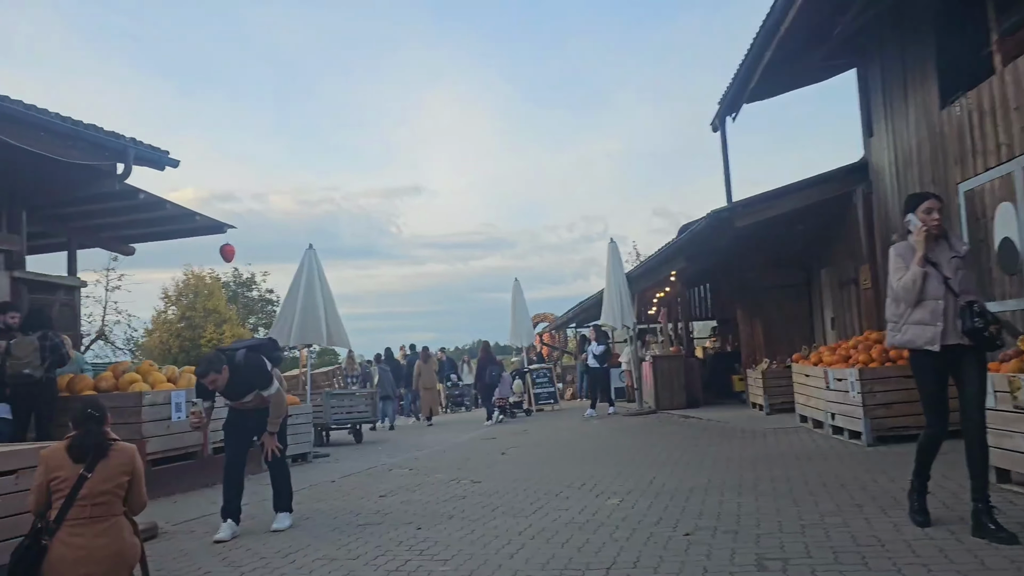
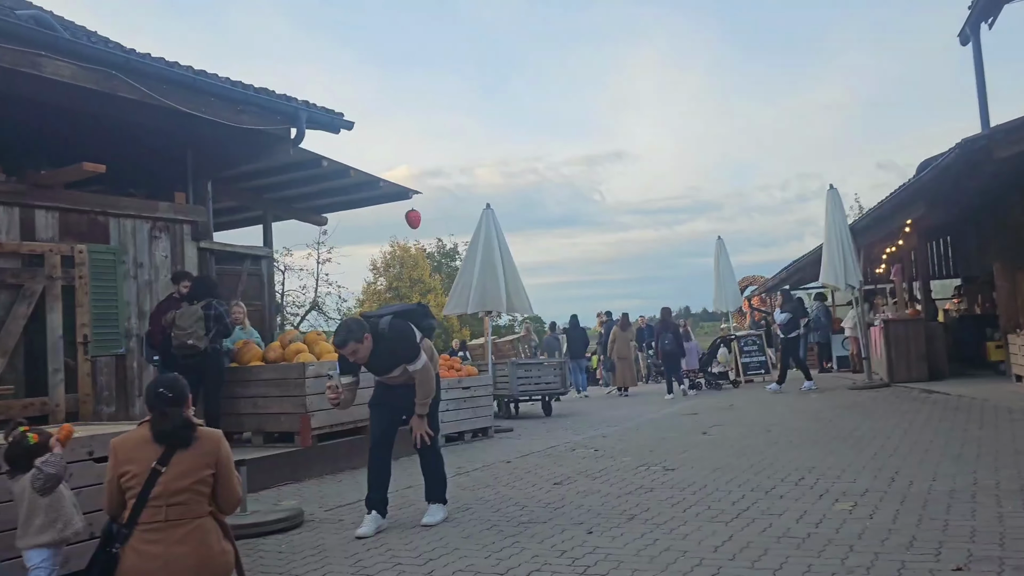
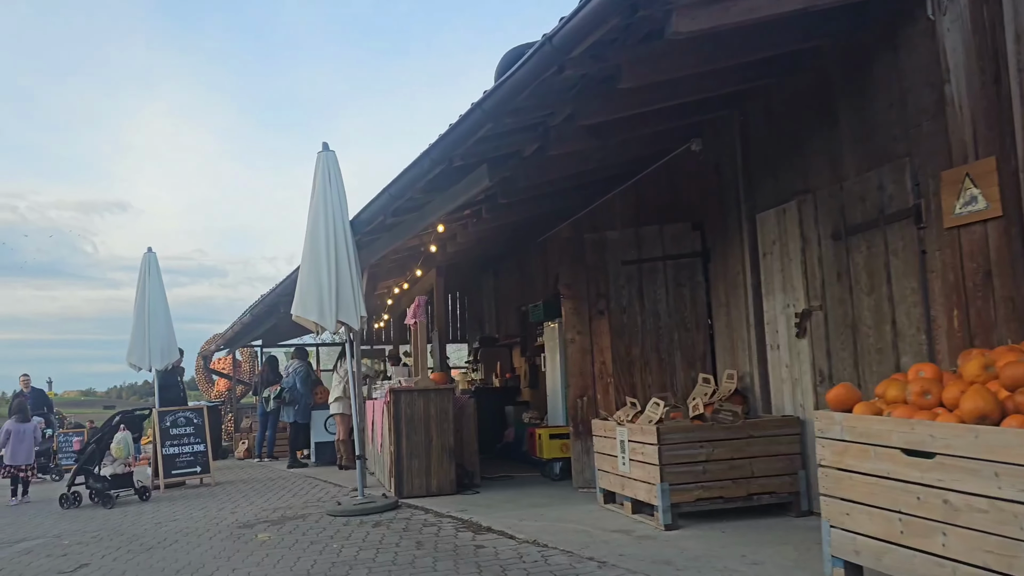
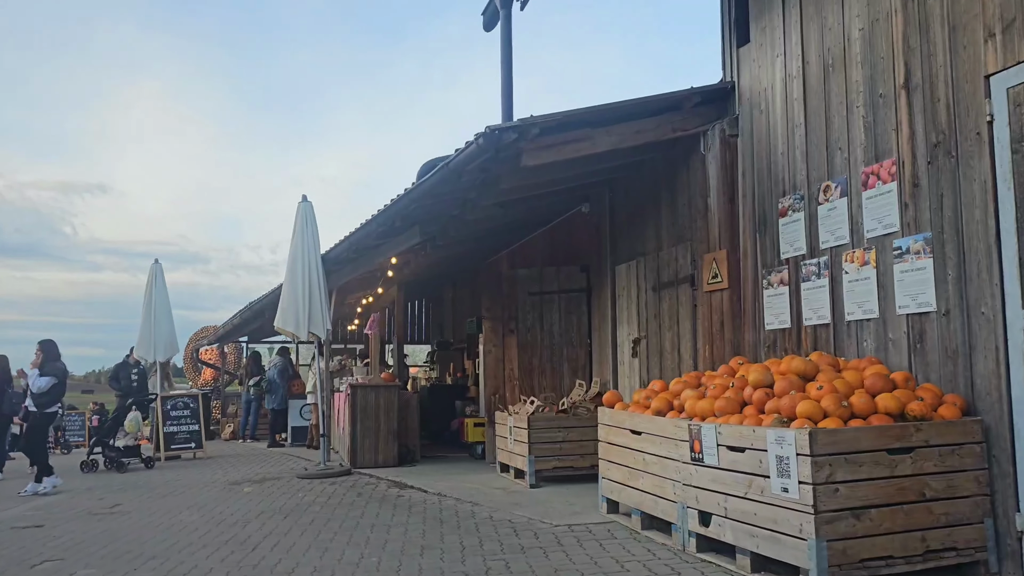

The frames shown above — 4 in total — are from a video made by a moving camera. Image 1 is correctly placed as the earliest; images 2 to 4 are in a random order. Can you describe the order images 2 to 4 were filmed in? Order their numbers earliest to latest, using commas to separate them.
2, 4, 3
